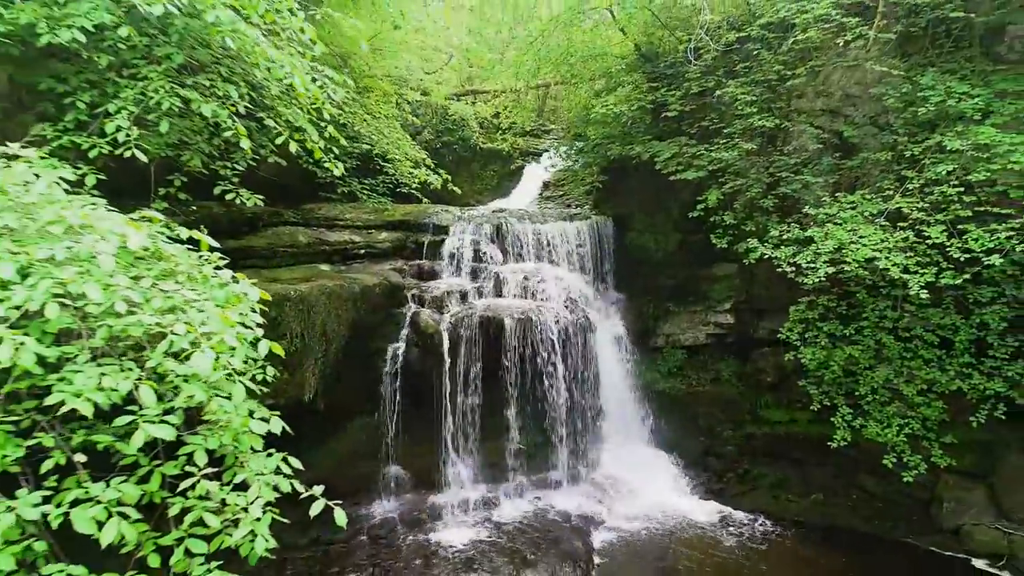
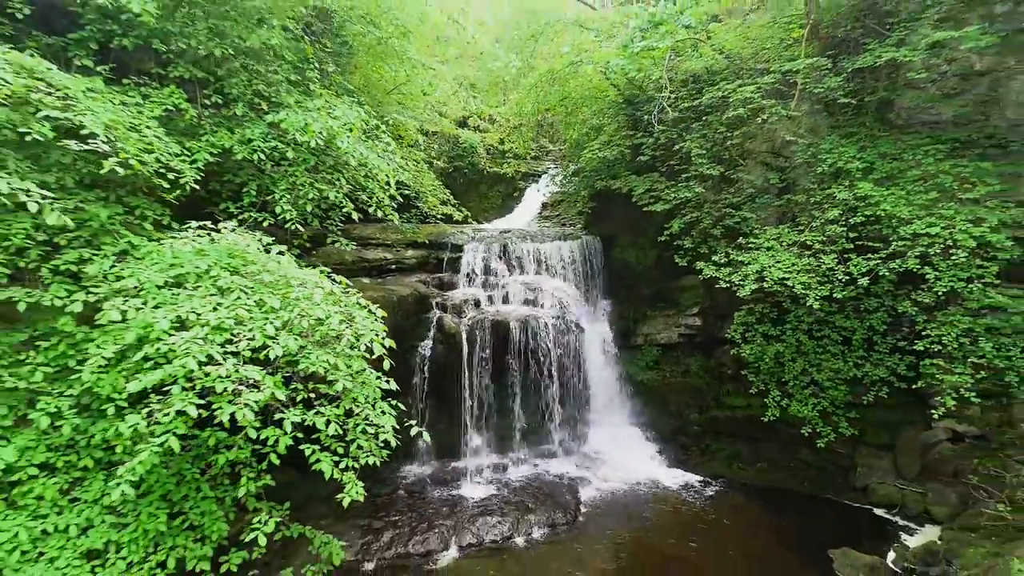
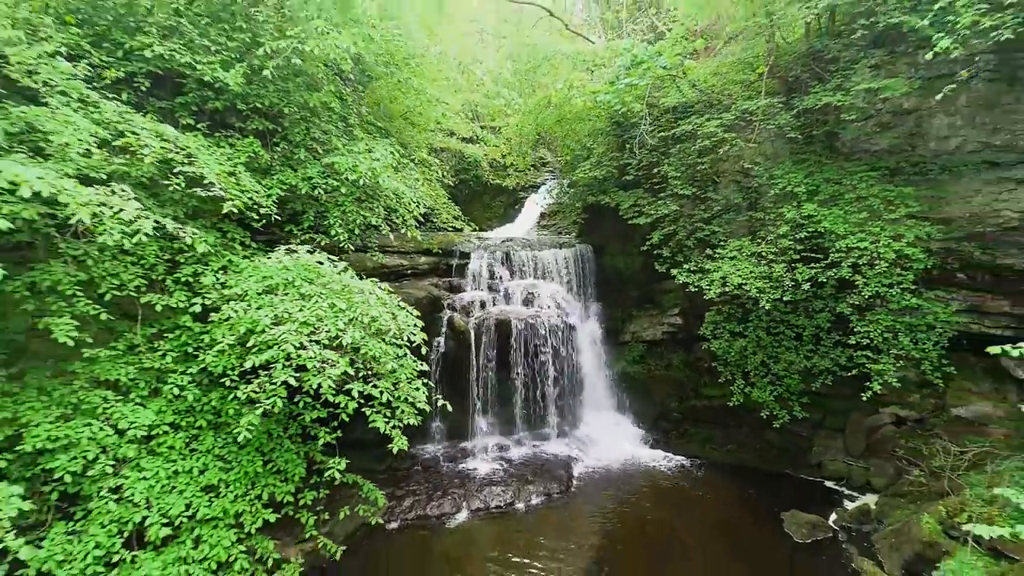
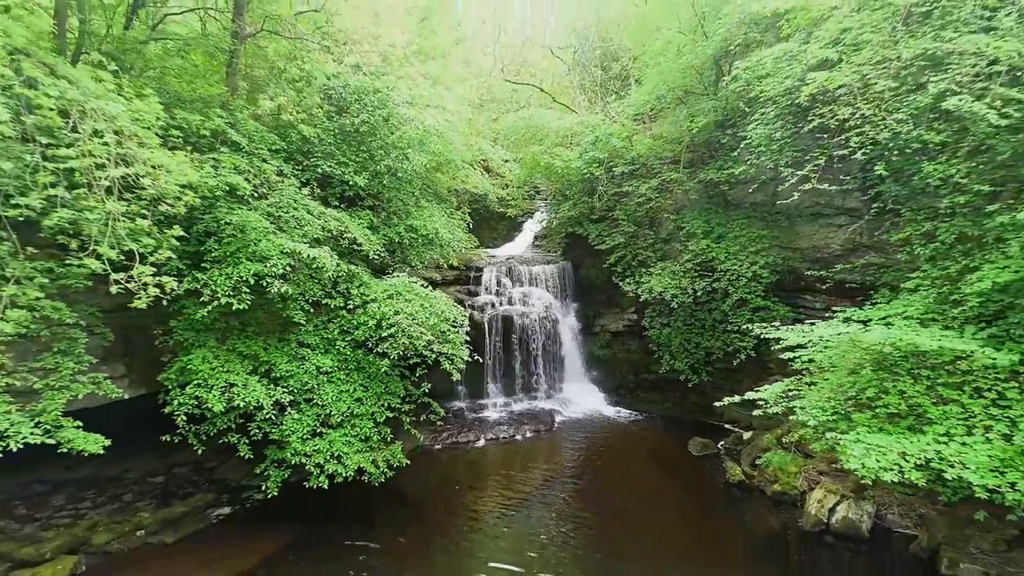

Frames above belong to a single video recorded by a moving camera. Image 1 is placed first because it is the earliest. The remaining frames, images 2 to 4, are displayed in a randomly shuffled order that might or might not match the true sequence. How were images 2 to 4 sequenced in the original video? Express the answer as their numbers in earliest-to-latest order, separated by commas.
2, 3, 4
